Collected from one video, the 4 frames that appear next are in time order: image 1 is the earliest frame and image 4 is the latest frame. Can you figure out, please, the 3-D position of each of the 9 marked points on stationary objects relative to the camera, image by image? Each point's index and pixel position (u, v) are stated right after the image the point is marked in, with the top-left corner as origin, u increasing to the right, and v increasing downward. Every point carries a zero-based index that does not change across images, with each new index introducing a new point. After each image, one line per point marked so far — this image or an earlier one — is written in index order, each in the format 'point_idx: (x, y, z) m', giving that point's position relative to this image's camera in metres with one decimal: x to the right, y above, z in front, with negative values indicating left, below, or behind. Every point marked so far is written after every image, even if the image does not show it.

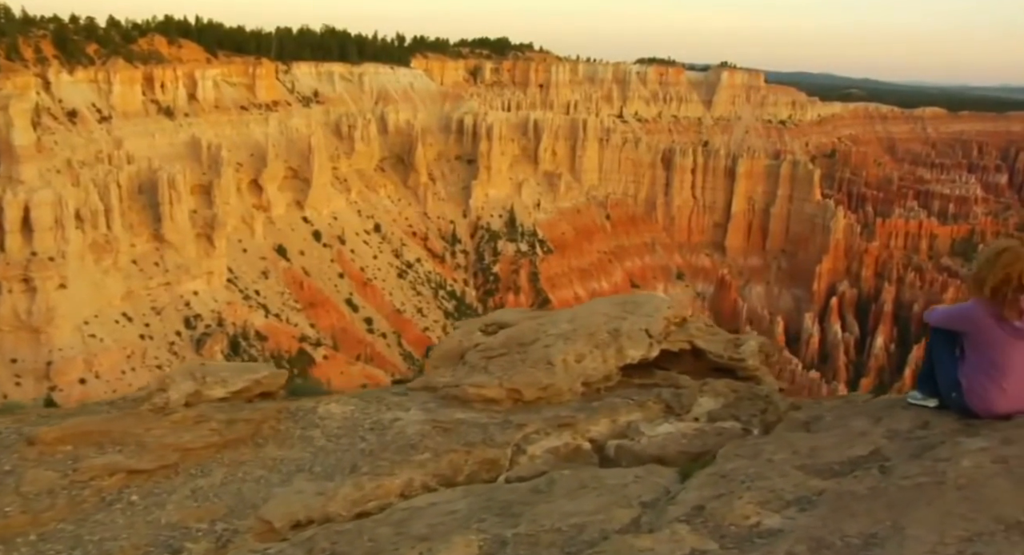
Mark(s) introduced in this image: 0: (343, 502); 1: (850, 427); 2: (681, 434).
0: (-1.1, -1.5, +5.0) m
1: (+2.3, -1.0, +5.4) m
2: (+1.4, -1.3, +6.2) m
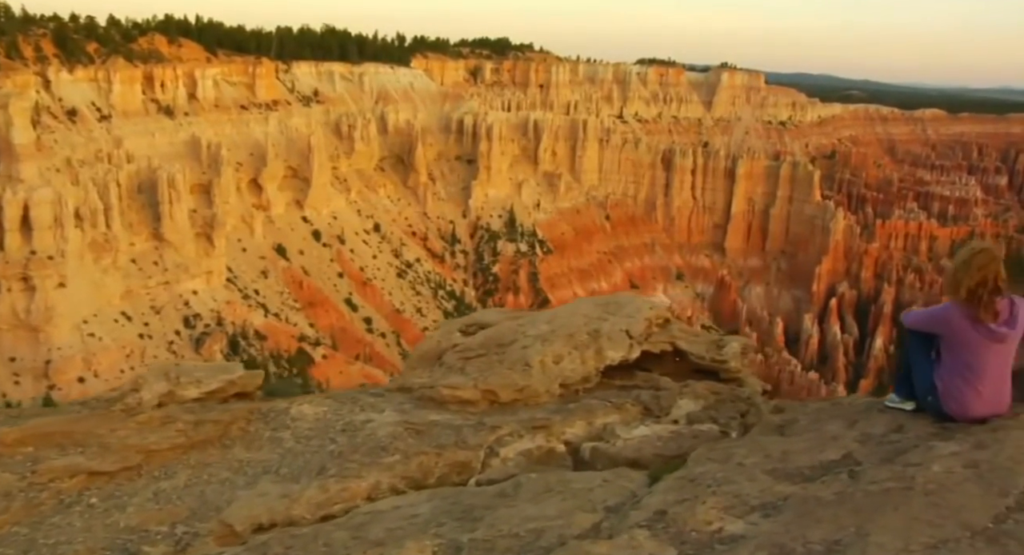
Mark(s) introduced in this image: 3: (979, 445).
0: (-1.3, -1.5, +5.0) m
1: (+2.1, -1.0, +5.3) m
2: (+1.1, -1.3, +6.1) m
3: (+2.8, -1.0, +4.6) m
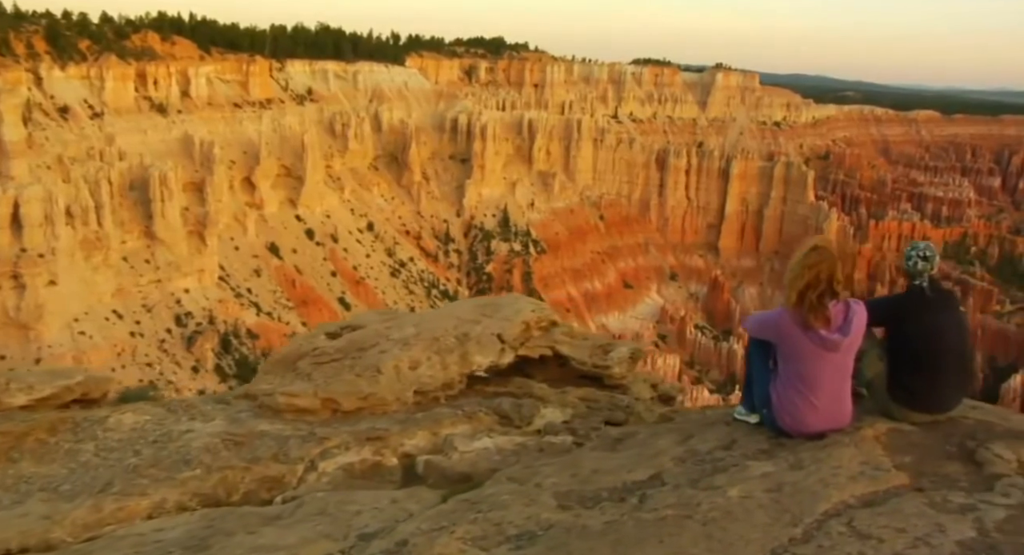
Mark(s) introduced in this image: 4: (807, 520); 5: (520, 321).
0: (-2.6, -1.4, +4.5) m
1: (+0.9, -1.1, +4.8) m
2: (-0.1, -1.3, +5.7) m
3: (+1.5, -1.0, +4.1) m
4: (+1.4, -1.1, +3.6) m
5: (+0.1, -0.4, +7.5) m
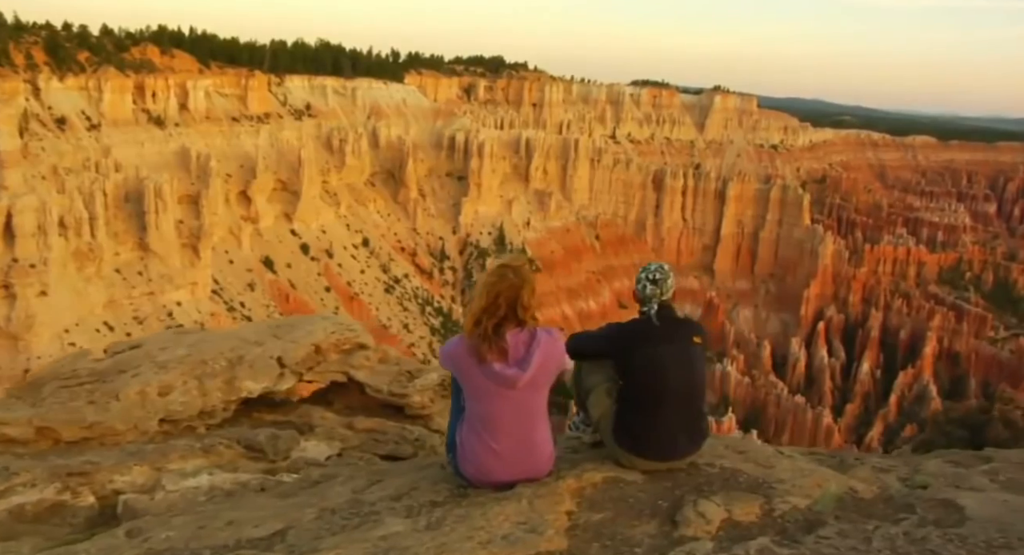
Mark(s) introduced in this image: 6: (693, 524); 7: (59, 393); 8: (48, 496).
0: (-4.4, -1.5, +3.8) m
1: (-1.0, -1.2, +4.2) m
2: (-2.0, -1.4, +5.0) m
3: (-0.4, -1.1, +3.5) m
4: (-0.5, -1.2, +2.9) m
5: (-1.8, -0.6, +6.8) m
6: (+0.9, -1.2, +3.7) m
7: (-3.5, -0.9, +6.0) m
8: (-2.9, -1.4, +4.9) m
